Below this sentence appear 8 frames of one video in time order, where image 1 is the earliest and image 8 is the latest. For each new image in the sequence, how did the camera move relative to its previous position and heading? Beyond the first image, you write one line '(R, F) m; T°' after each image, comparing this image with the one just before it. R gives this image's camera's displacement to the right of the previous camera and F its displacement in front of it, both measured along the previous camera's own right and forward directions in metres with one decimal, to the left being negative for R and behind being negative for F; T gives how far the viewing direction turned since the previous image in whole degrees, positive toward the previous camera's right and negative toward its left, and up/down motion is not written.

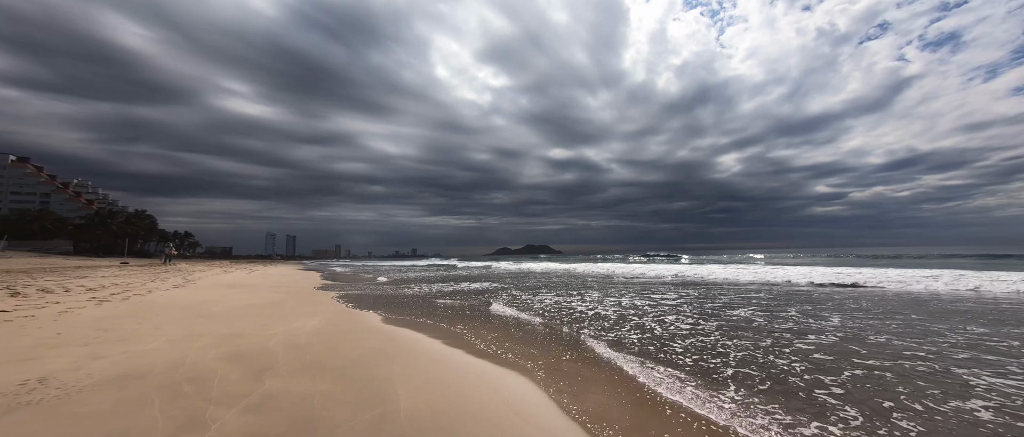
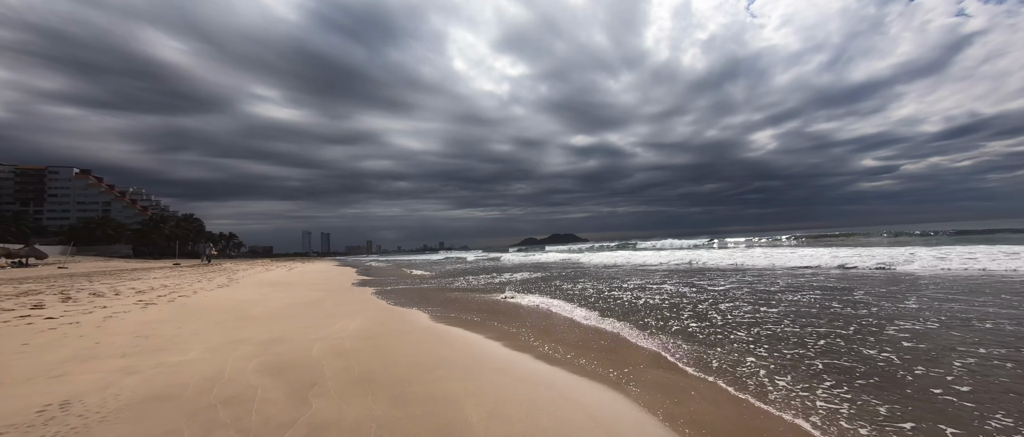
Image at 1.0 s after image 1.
(-0.5, +0.7) m; -4°
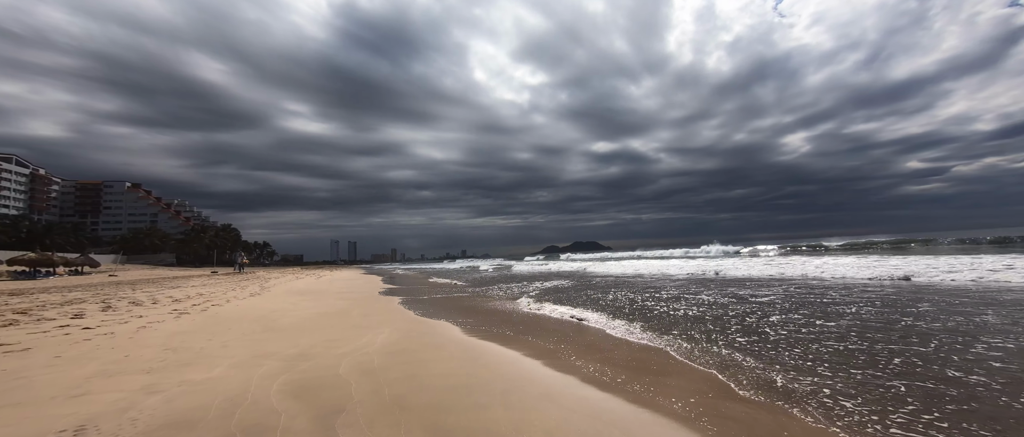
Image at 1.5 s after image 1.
(-0.2, +0.4) m; -3°
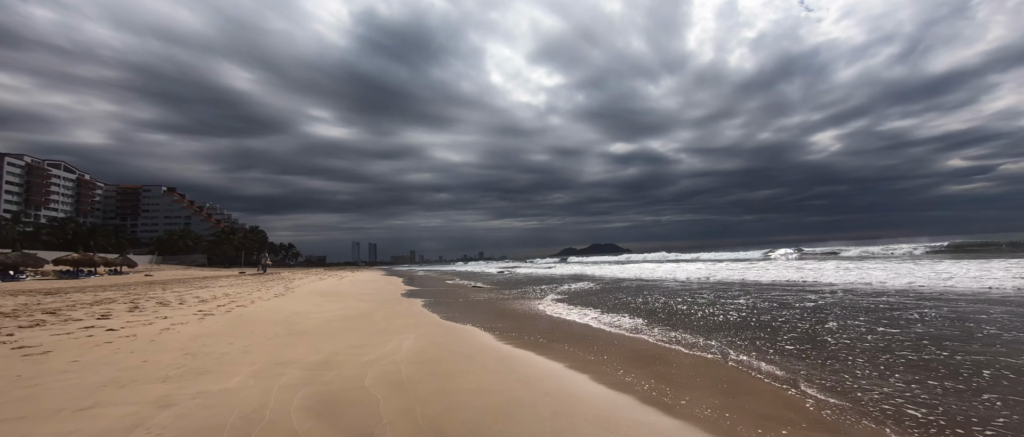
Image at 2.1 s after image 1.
(-0.3, +0.4) m; -3°
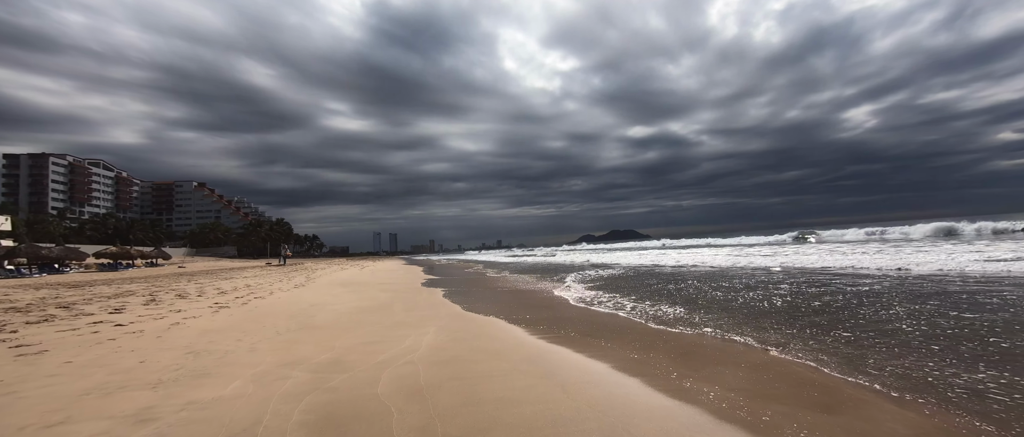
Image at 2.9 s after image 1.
(-0.1, +0.6) m; -3°
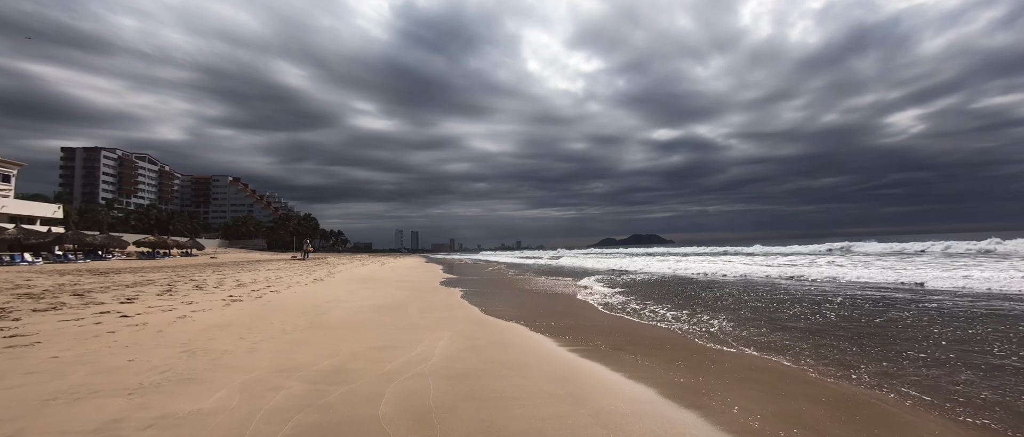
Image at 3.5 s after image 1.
(-0.1, +0.6) m; -3°
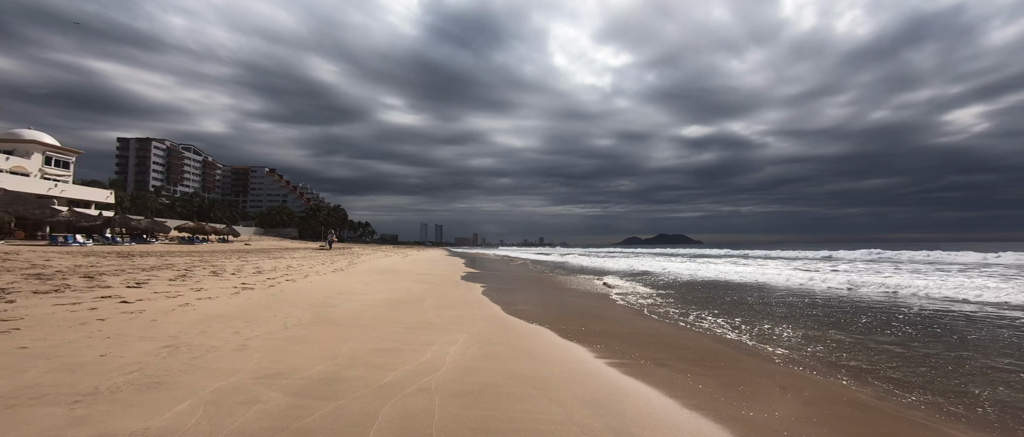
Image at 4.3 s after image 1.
(0.0, +0.7) m; -4°
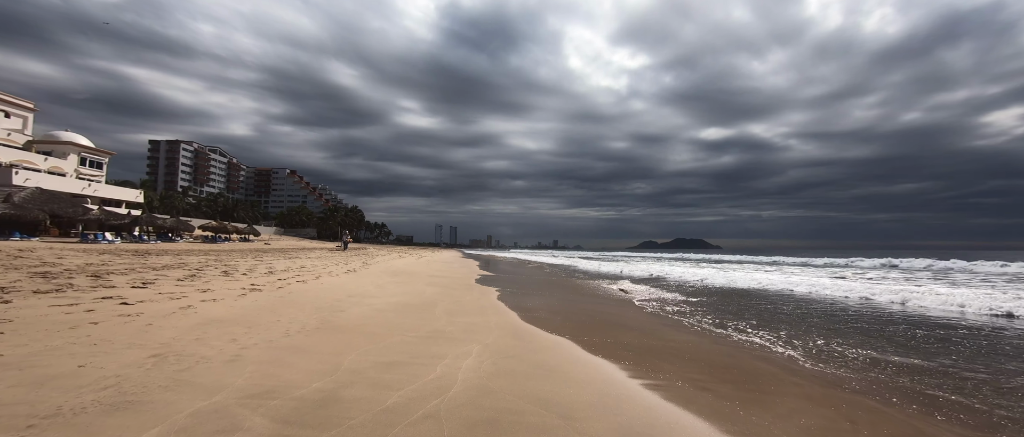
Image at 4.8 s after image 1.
(-0.1, +0.4) m; -2°
